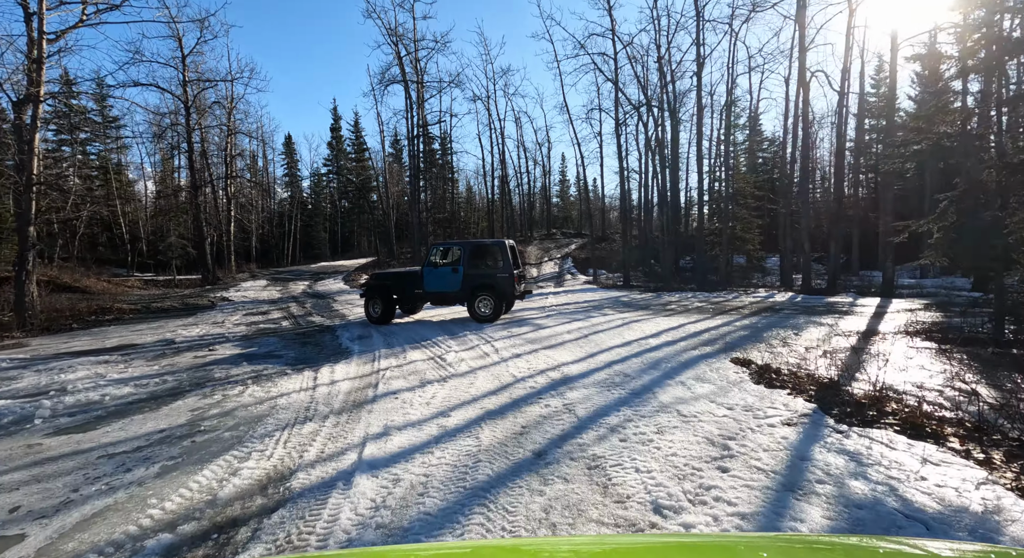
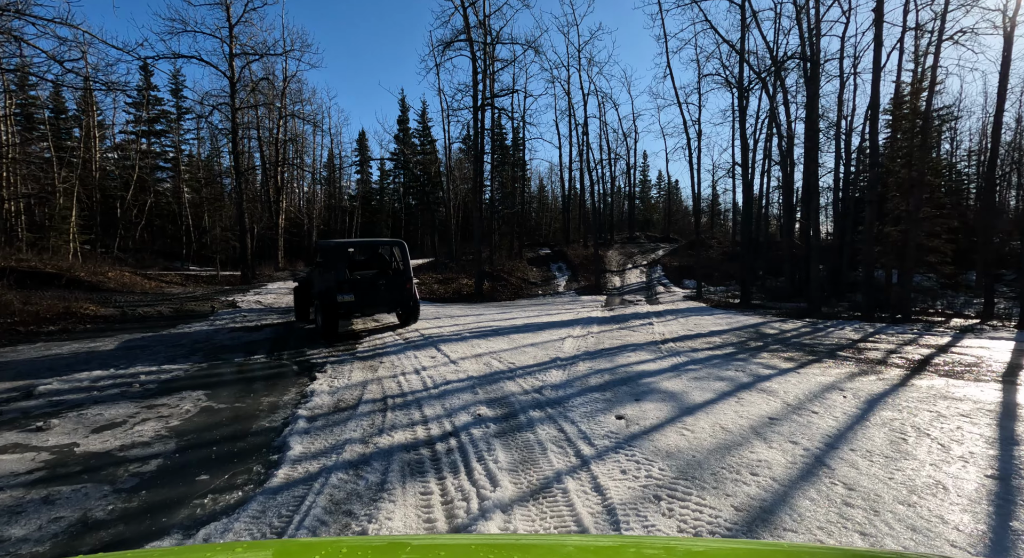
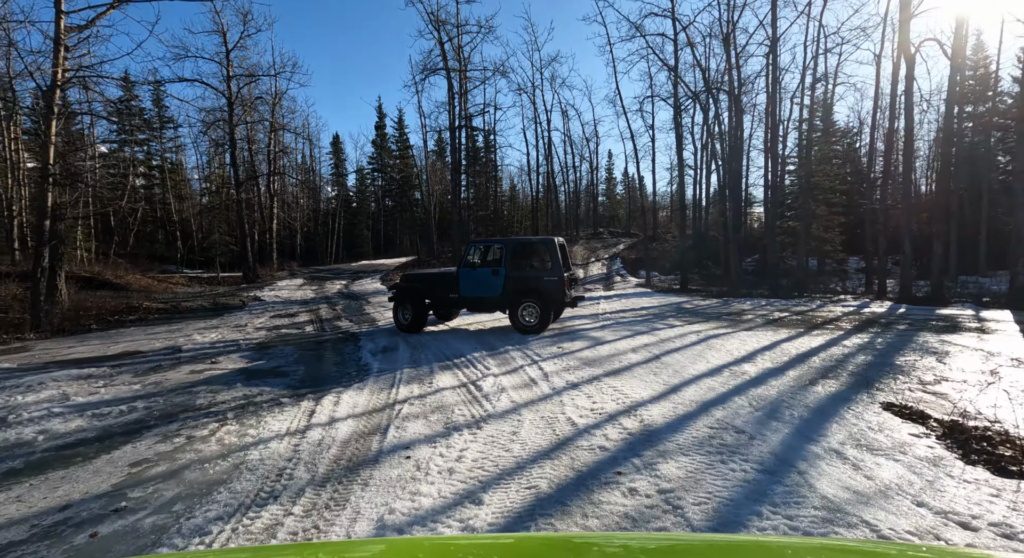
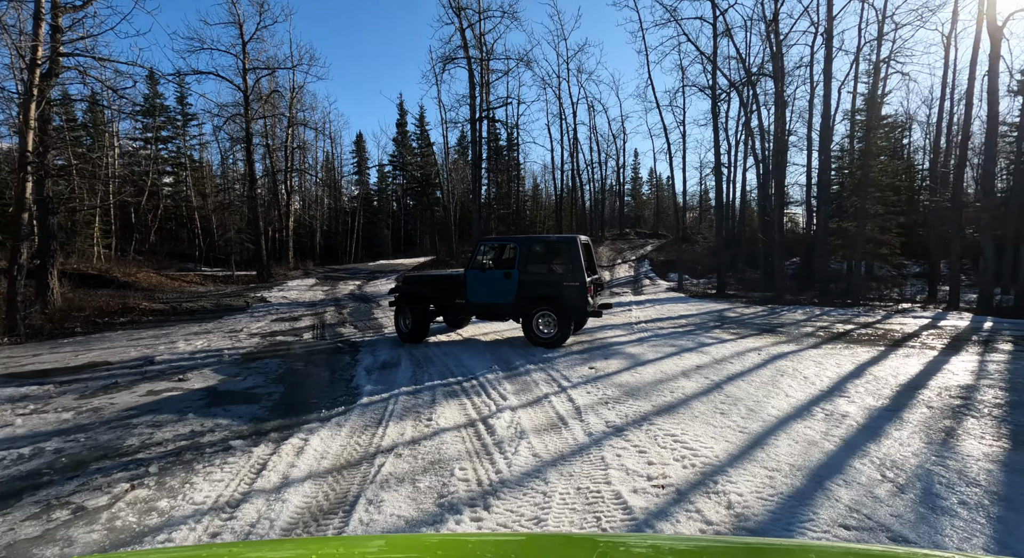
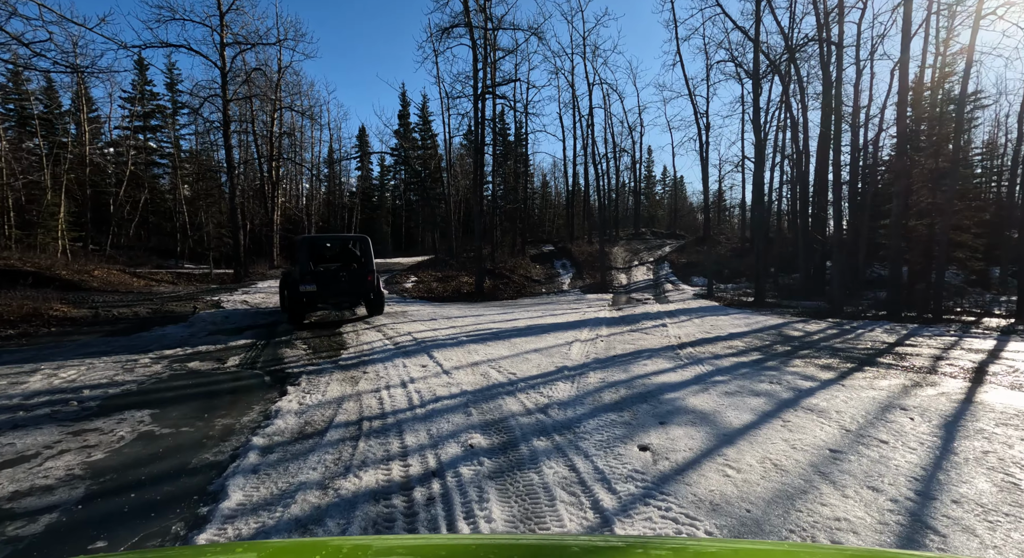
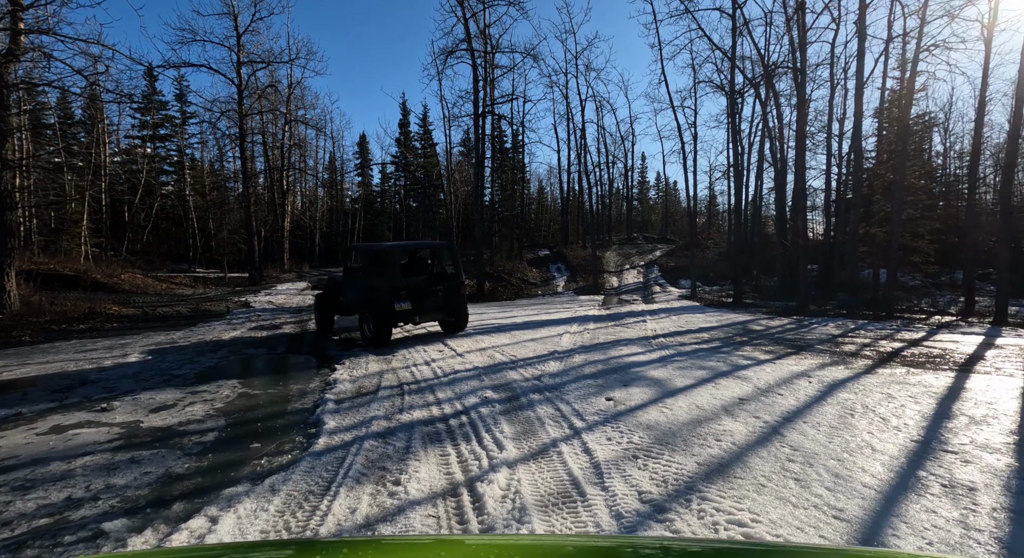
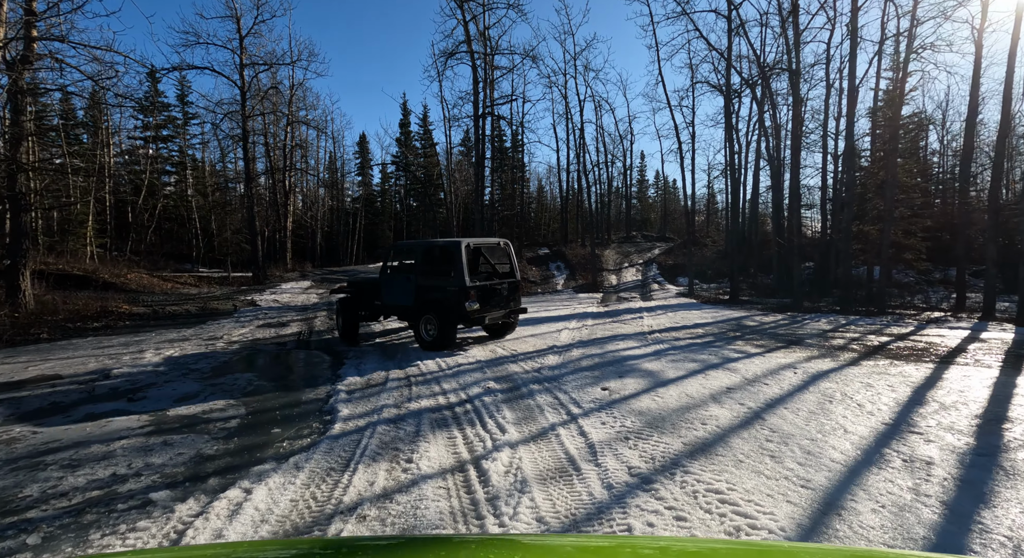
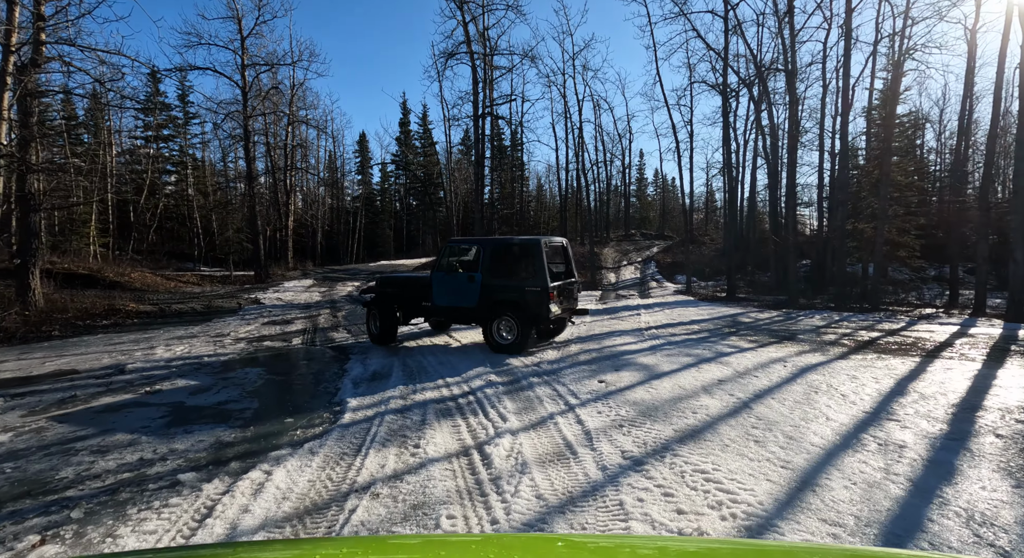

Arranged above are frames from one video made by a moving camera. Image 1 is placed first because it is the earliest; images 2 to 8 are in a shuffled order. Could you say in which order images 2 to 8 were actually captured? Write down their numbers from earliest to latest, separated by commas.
3, 4, 8, 7, 6, 2, 5
